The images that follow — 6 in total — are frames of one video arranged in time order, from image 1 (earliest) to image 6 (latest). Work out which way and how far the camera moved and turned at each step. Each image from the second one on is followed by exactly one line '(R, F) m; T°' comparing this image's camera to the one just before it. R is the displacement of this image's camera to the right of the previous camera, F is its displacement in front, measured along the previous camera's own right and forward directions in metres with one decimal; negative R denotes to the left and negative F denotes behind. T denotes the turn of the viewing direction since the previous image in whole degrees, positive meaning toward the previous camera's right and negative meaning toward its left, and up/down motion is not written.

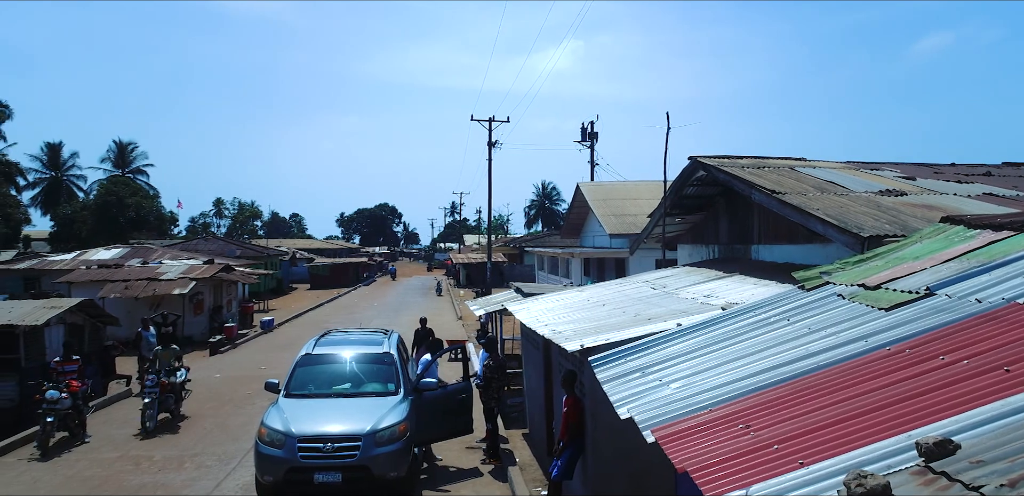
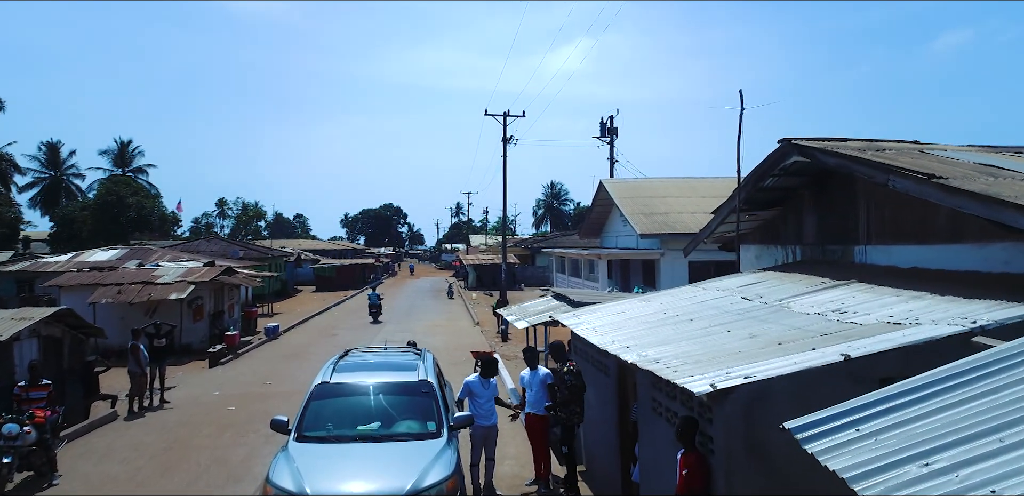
(-0.6, +1.7) m; 0°
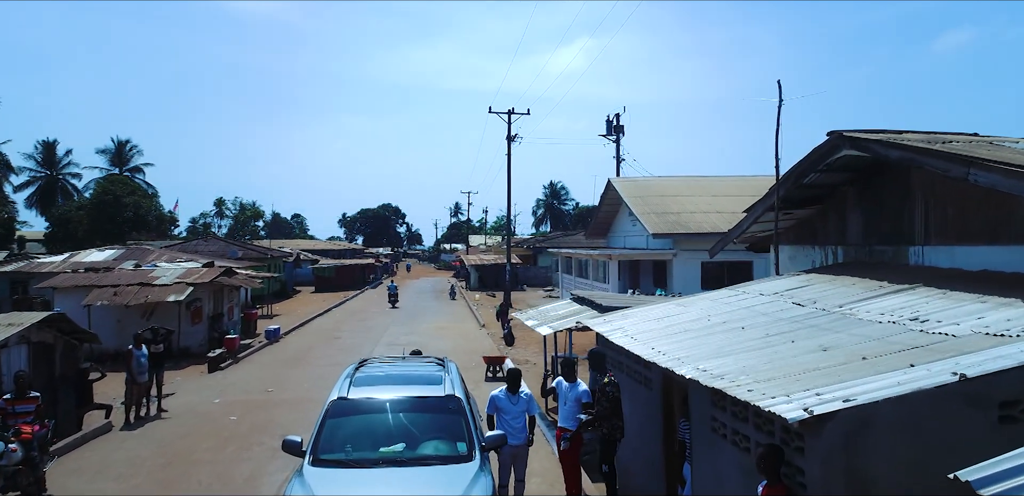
(-0.3, +0.6) m; 0°
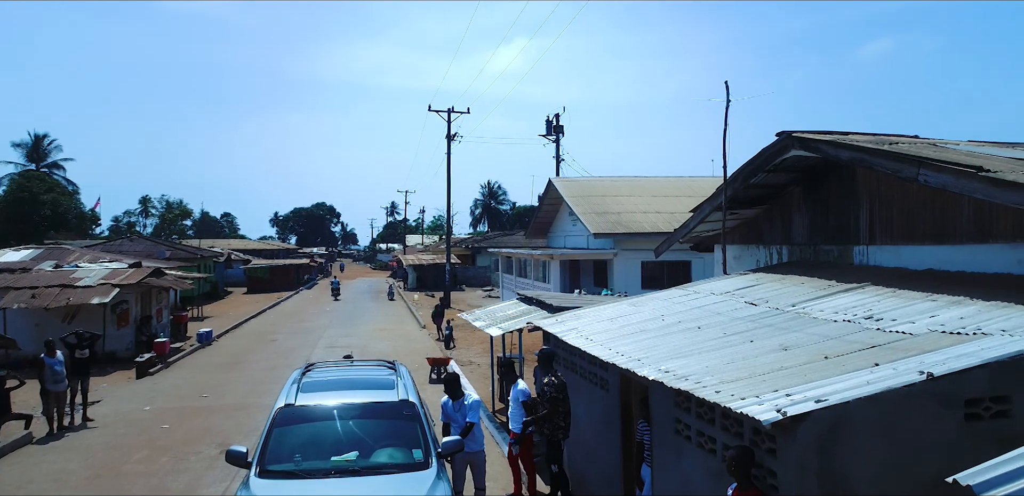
(-0.2, +0.2) m; +5°
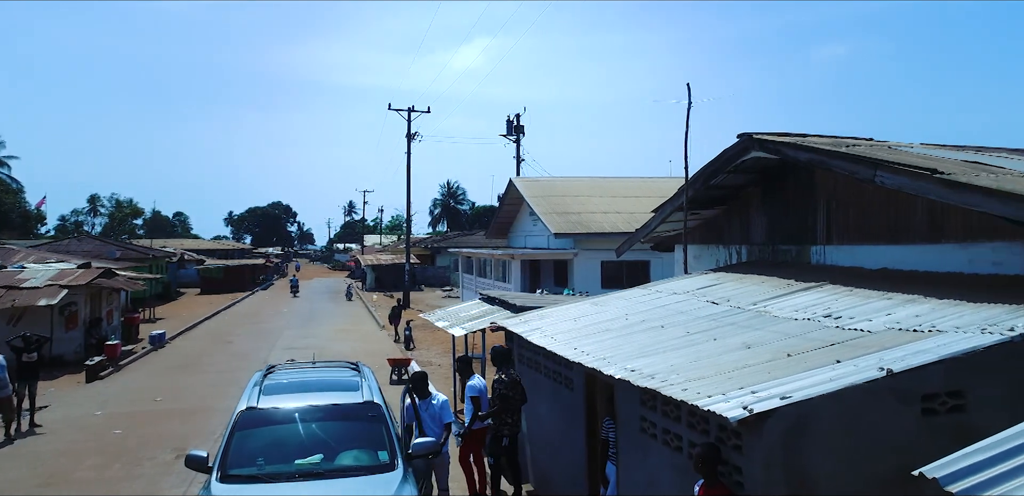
(-0.1, 0.0) m; +3°
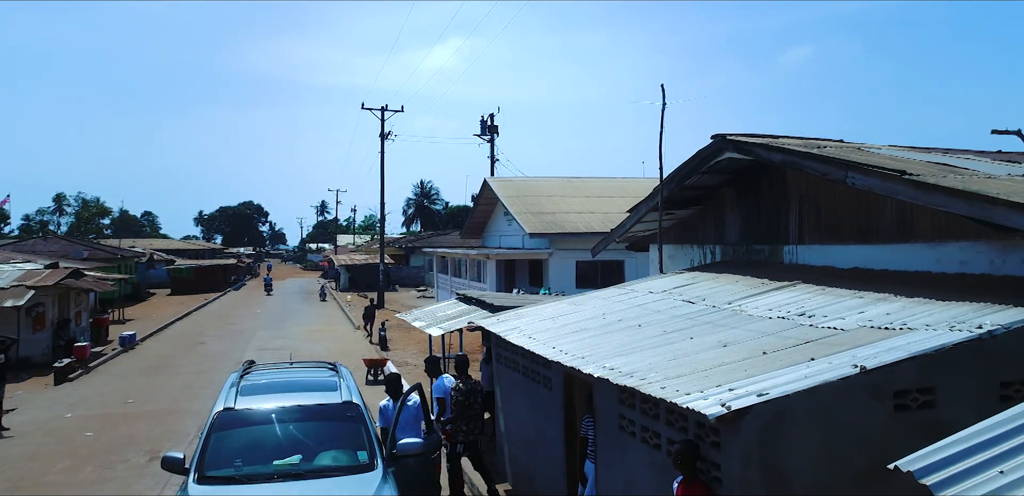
(0.0, 0.0) m; +2°
